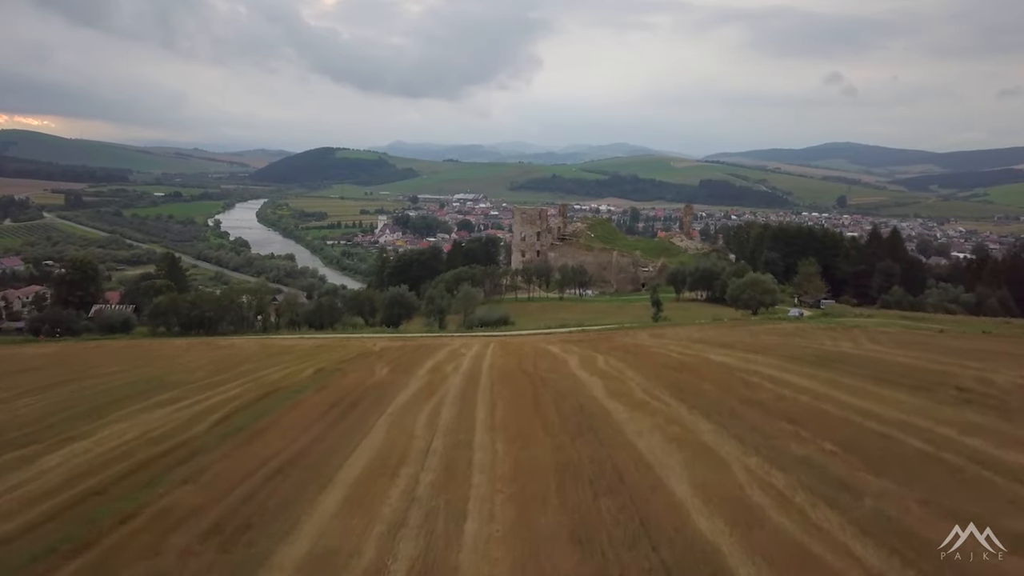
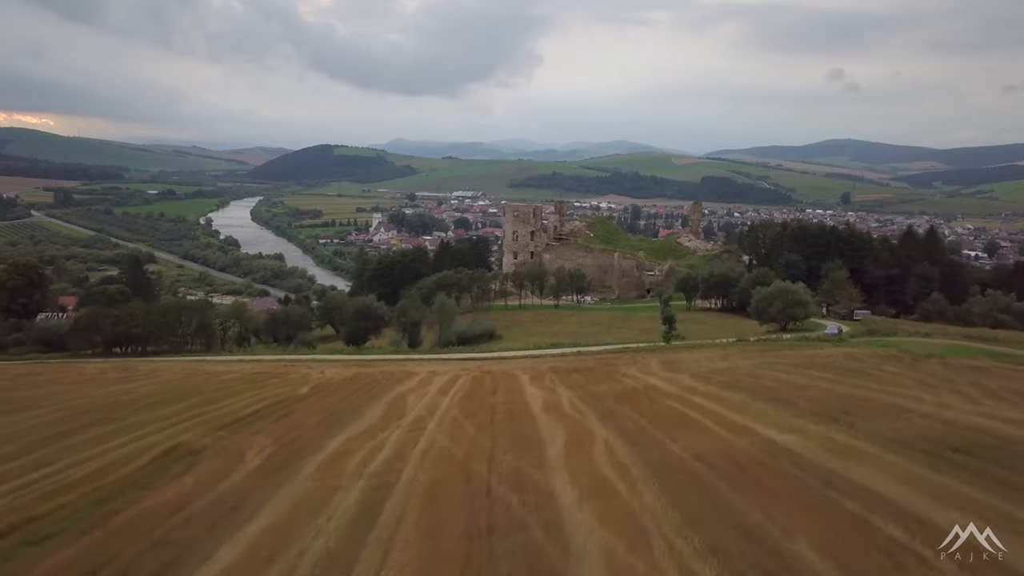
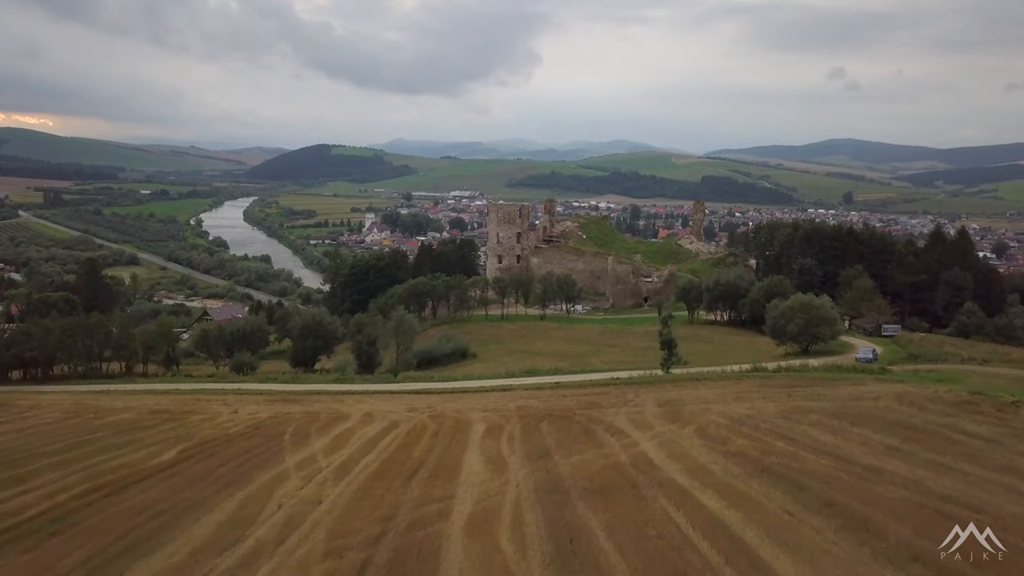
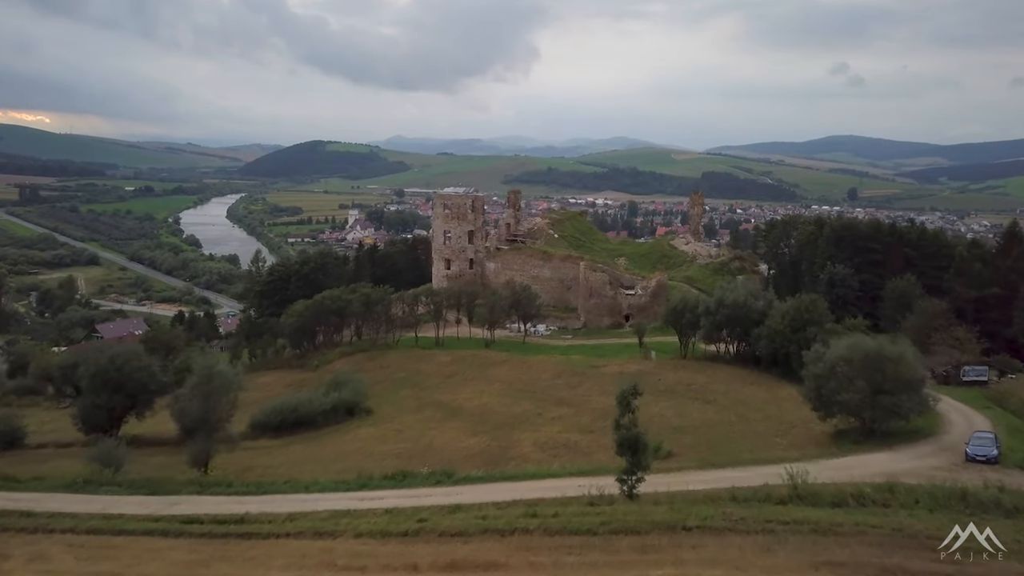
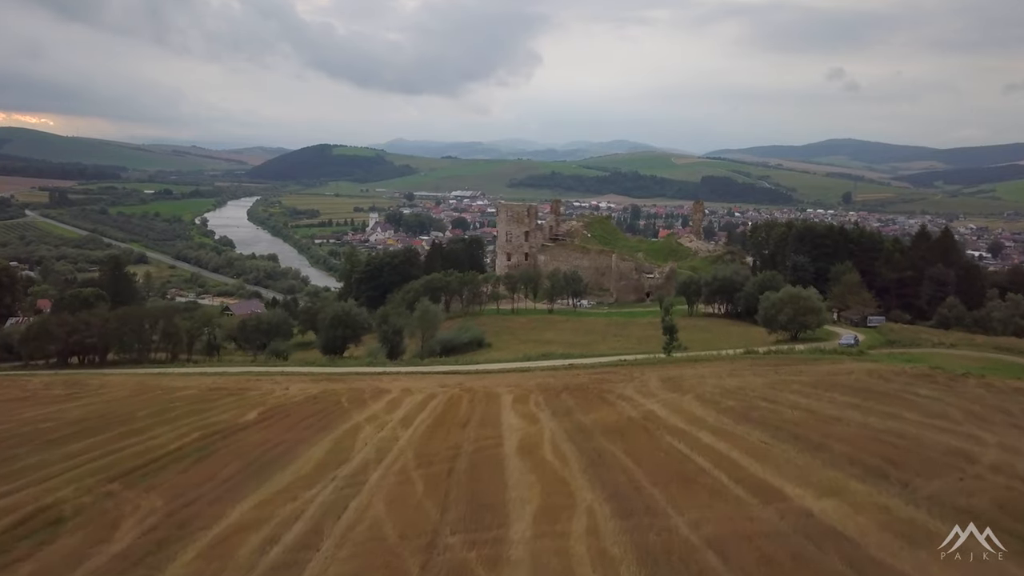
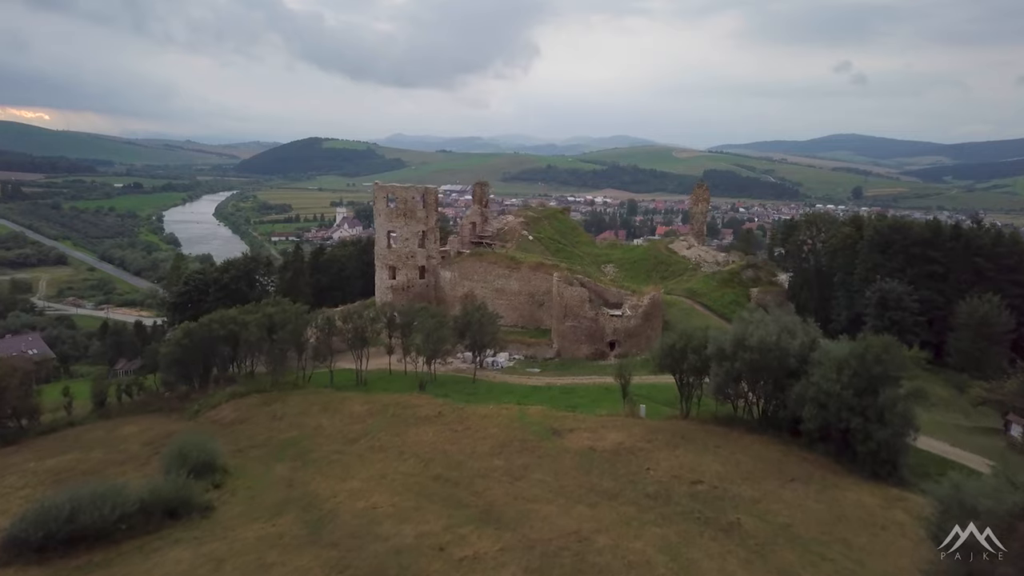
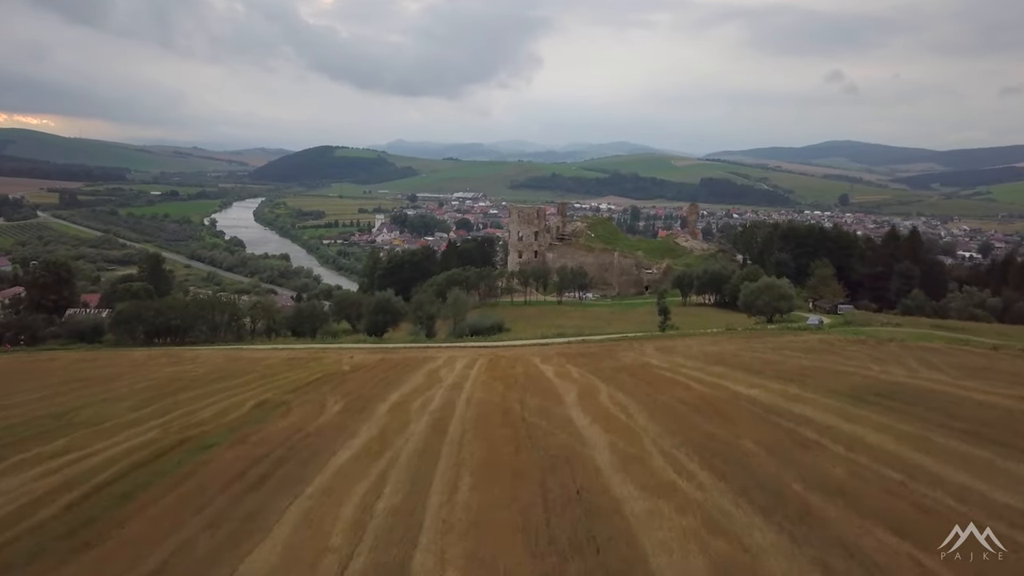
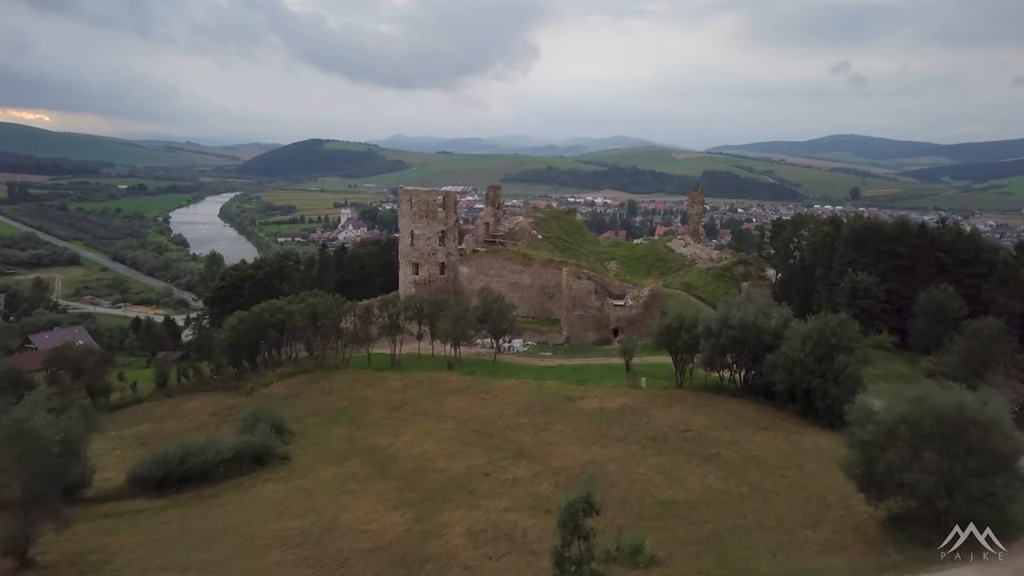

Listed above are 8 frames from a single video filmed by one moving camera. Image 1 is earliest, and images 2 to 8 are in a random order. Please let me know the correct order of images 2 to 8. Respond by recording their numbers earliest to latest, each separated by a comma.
7, 2, 5, 3, 4, 8, 6
